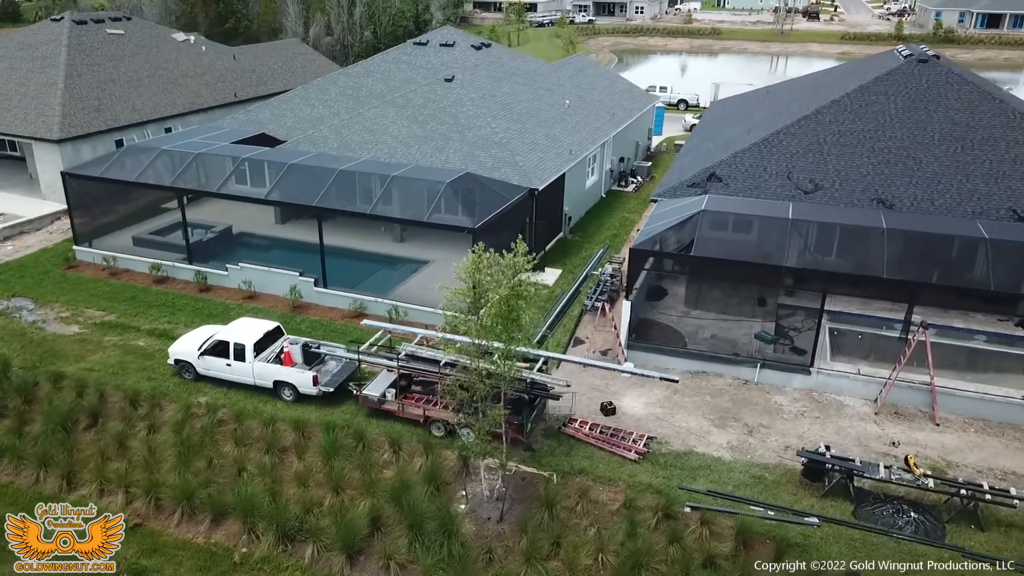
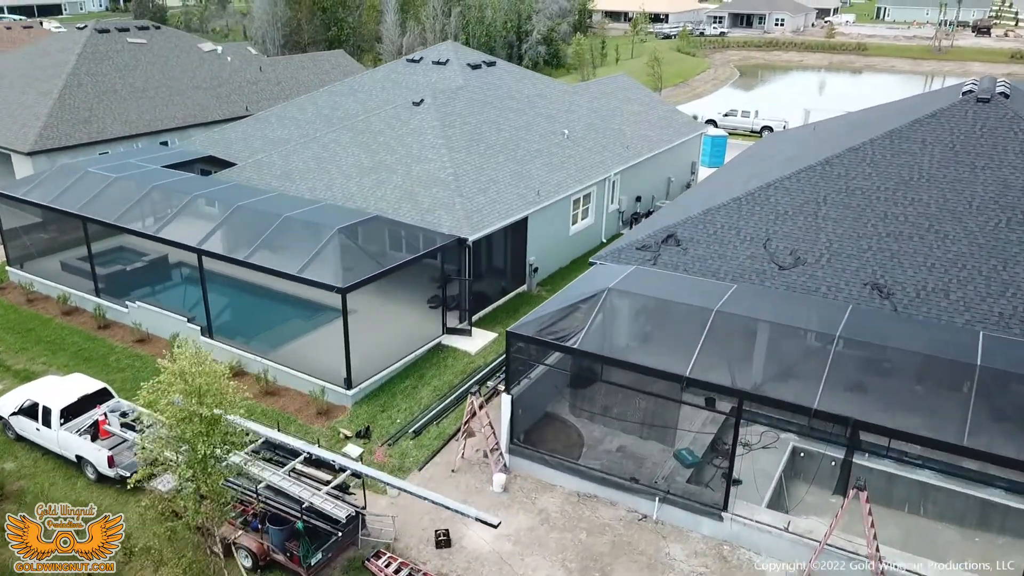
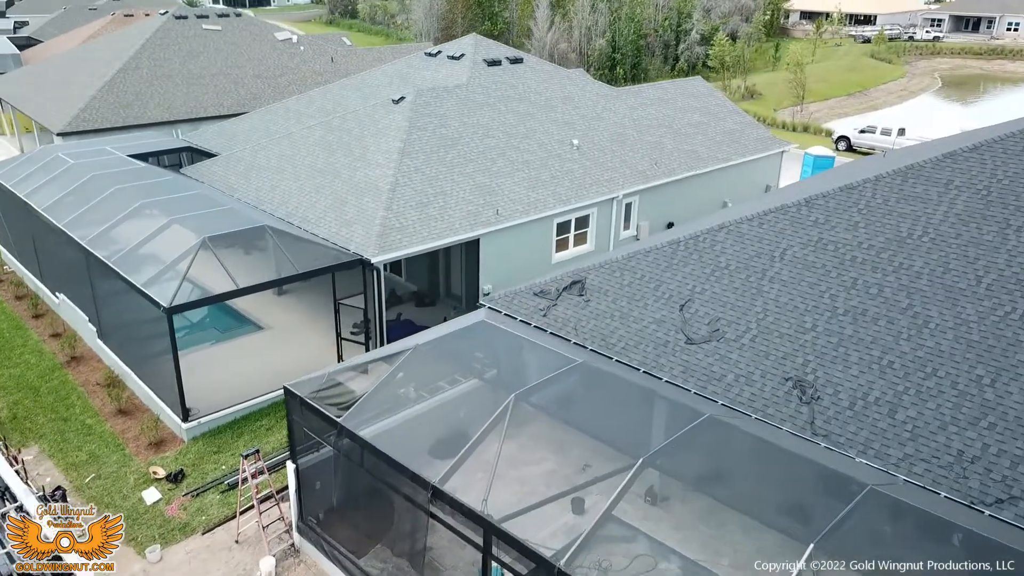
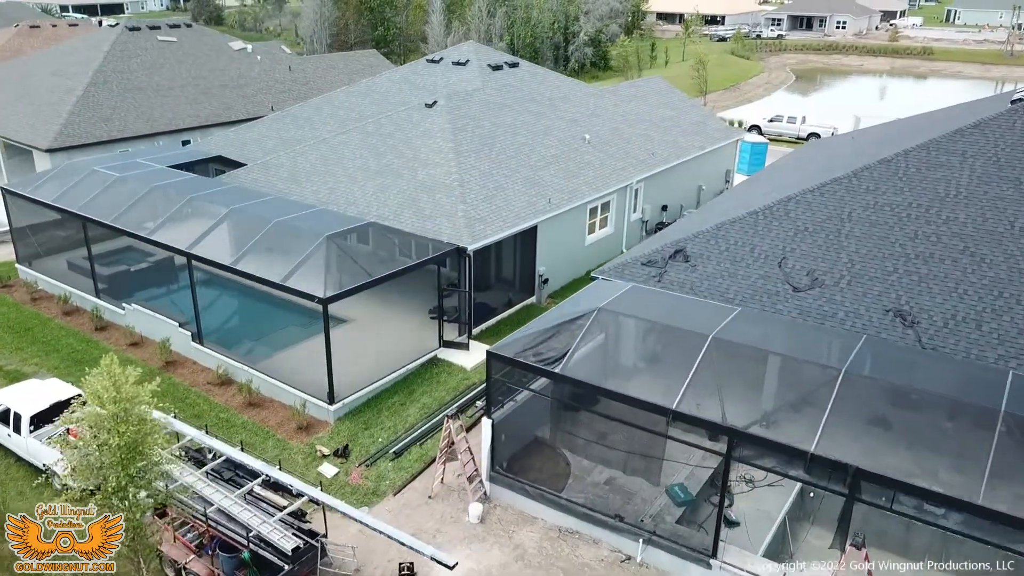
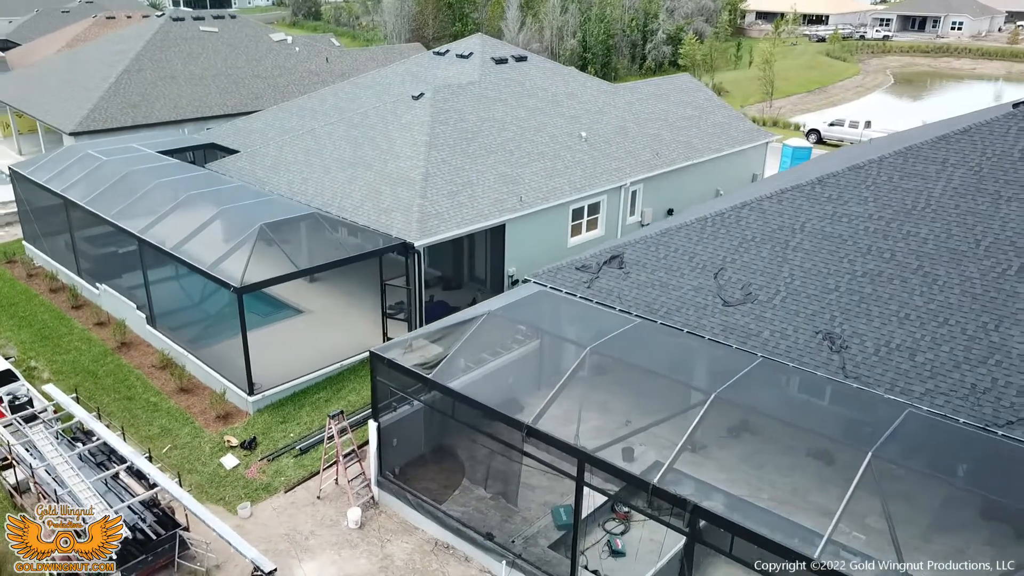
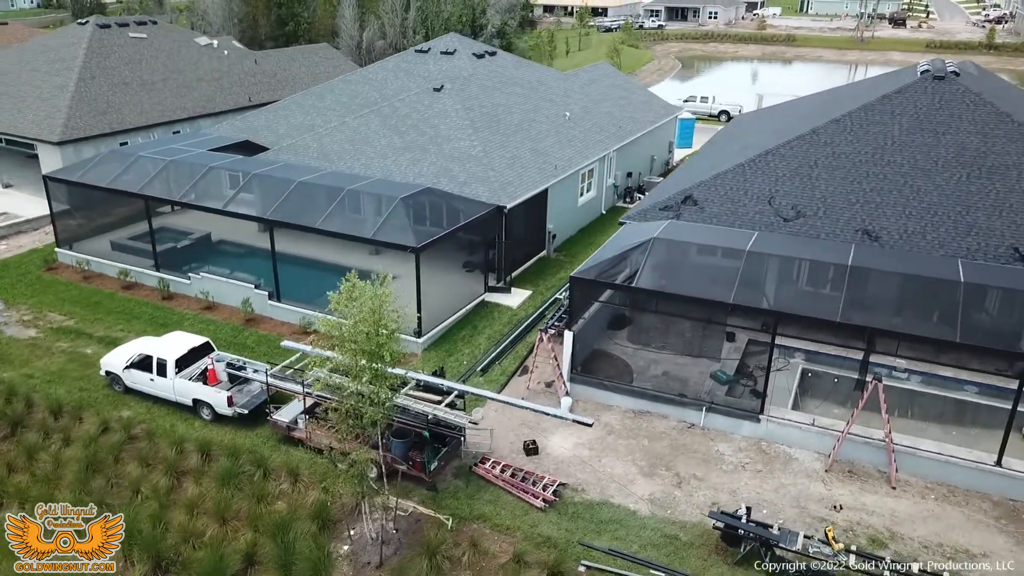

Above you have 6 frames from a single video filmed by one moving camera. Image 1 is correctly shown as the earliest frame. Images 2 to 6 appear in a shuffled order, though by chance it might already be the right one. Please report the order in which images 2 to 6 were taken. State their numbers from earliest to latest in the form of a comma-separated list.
6, 2, 4, 5, 3
